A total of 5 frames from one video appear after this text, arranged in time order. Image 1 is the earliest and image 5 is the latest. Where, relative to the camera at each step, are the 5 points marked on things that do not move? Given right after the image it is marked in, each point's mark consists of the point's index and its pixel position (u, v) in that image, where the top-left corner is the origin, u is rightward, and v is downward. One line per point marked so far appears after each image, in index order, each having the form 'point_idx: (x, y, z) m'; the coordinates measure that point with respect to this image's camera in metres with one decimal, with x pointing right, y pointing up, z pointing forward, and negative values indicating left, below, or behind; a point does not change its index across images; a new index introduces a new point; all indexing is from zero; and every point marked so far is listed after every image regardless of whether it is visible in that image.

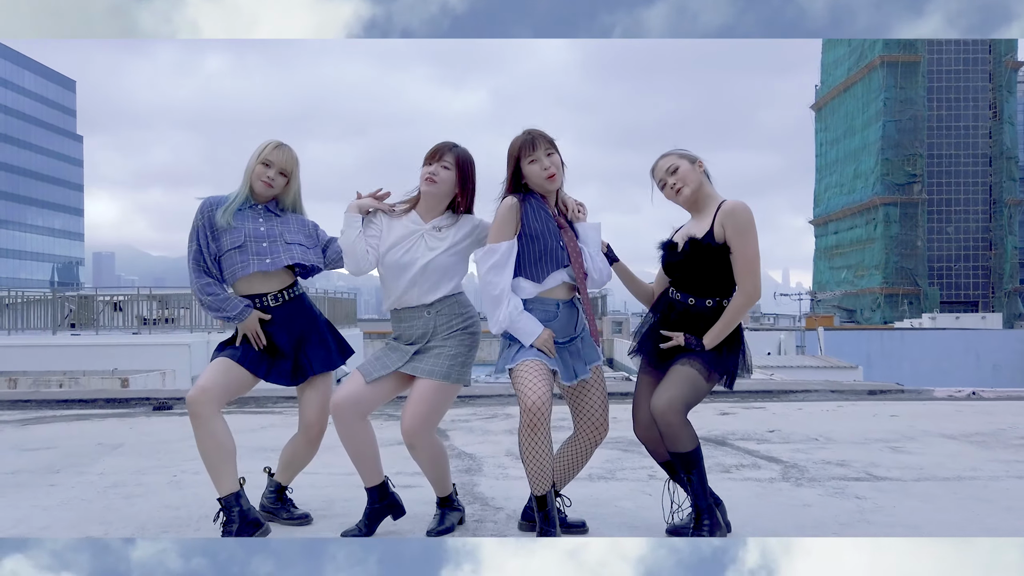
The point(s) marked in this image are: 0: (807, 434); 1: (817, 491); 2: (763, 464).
0: (+1.5, -0.7, +4.7) m
1: (+1.1, -0.7, +3.3) m
2: (+1.0, -0.7, +3.9) m
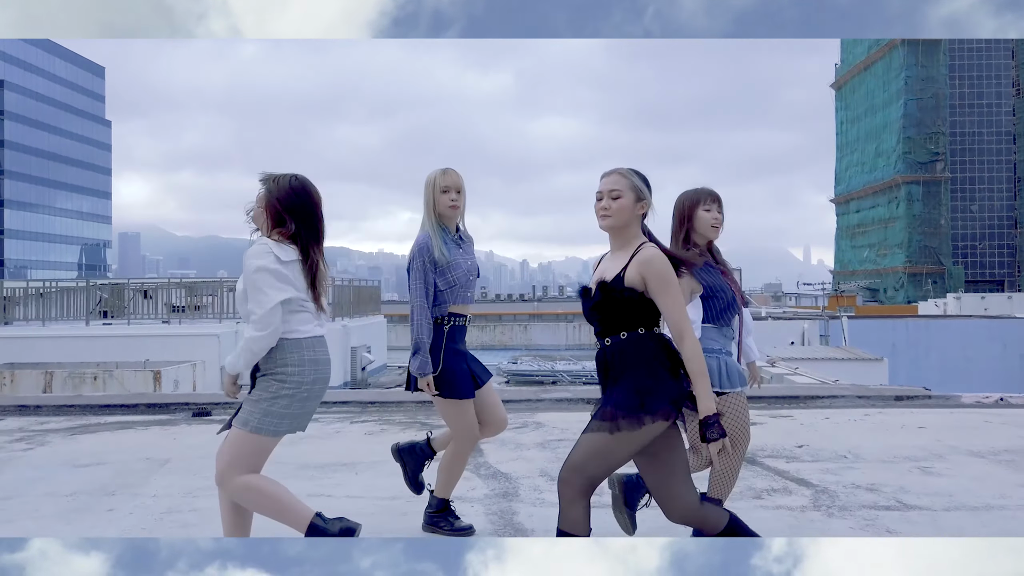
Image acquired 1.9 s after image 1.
0: (+1.7, -0.8, +4.8) m
1: (+1.2, -0.8, +3.4) m
2: (+1.2, -0.8, +3.9) m
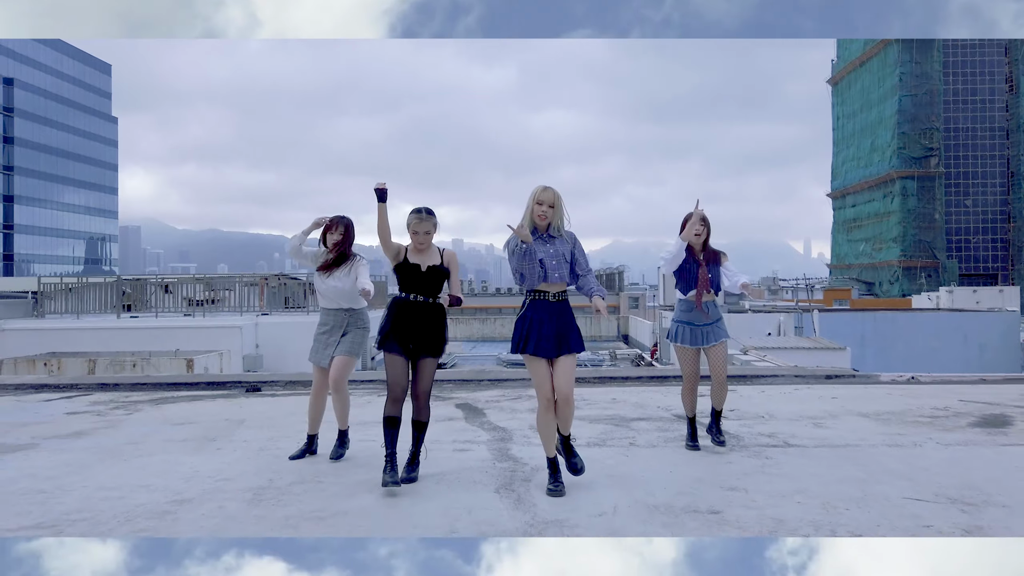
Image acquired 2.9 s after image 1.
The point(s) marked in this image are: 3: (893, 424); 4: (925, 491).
0: (+1.6, -0.8, +6.3) m
1: (+1.2, -0.9, +4.8) m
2: (+1.2, -0.8, +5.4) m
3: (+2.4, -0.8, +5.8) m
4: (+1.7, -0.8, +3.8) m
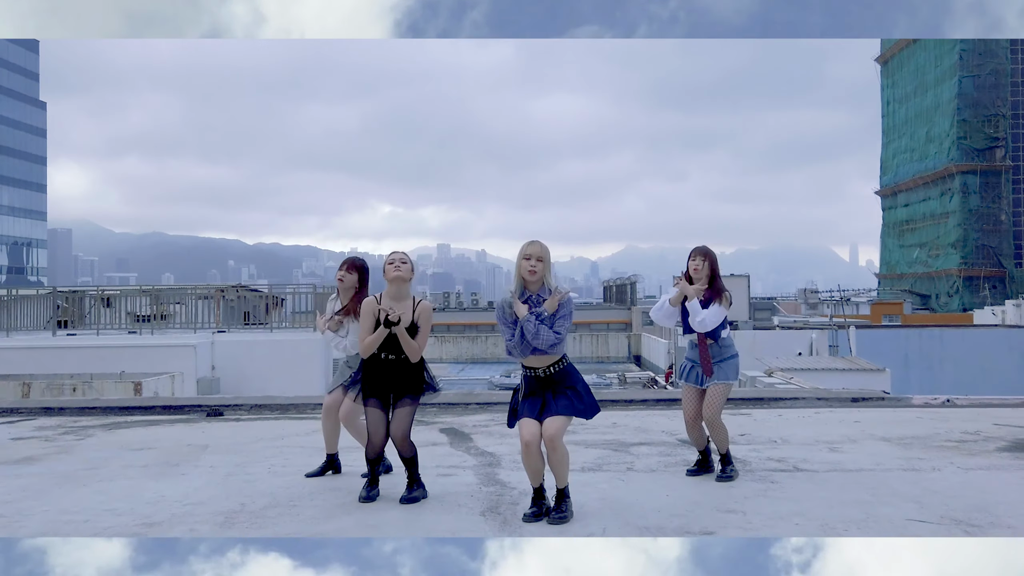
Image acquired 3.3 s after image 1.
0: (+1.6, -0.9, +5.9) m
1: (+1.1, -0.9, +4.5) m
2: (+1.1, -0.9, +5.1) m
3: (+2.3, -0.9, +5.5) m
4: (+1.6, -0.8, +3.5) m
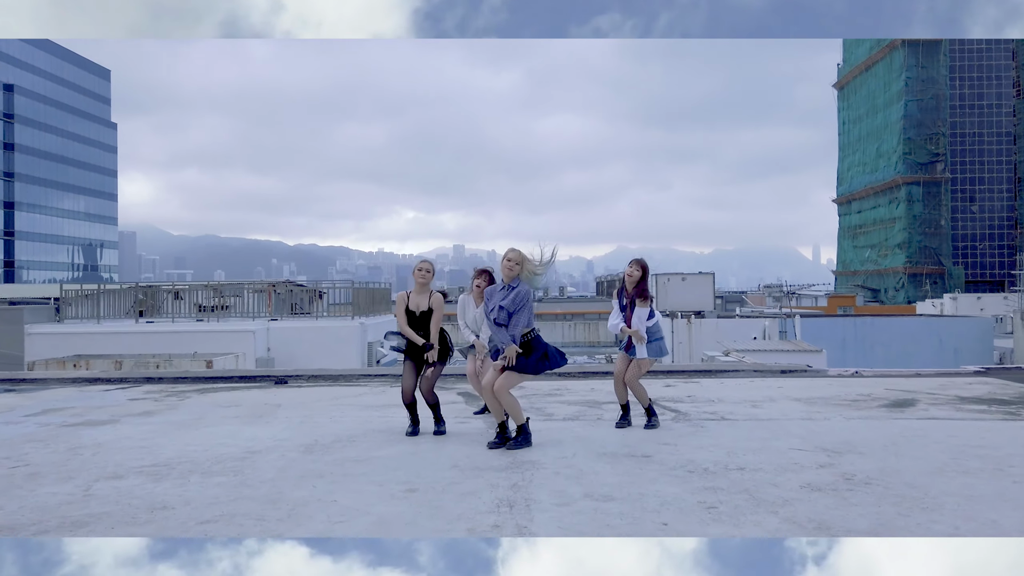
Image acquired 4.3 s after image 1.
0: (+1.5, -0.9, +7.3) m
1: (+1.1, -0.9, +5.8) m
2: (+1.0, -0.9, +6.4) m
3: (+2.3, -0.9, +6.8) m
4: (+1.5, -0.8, +4.8) m
